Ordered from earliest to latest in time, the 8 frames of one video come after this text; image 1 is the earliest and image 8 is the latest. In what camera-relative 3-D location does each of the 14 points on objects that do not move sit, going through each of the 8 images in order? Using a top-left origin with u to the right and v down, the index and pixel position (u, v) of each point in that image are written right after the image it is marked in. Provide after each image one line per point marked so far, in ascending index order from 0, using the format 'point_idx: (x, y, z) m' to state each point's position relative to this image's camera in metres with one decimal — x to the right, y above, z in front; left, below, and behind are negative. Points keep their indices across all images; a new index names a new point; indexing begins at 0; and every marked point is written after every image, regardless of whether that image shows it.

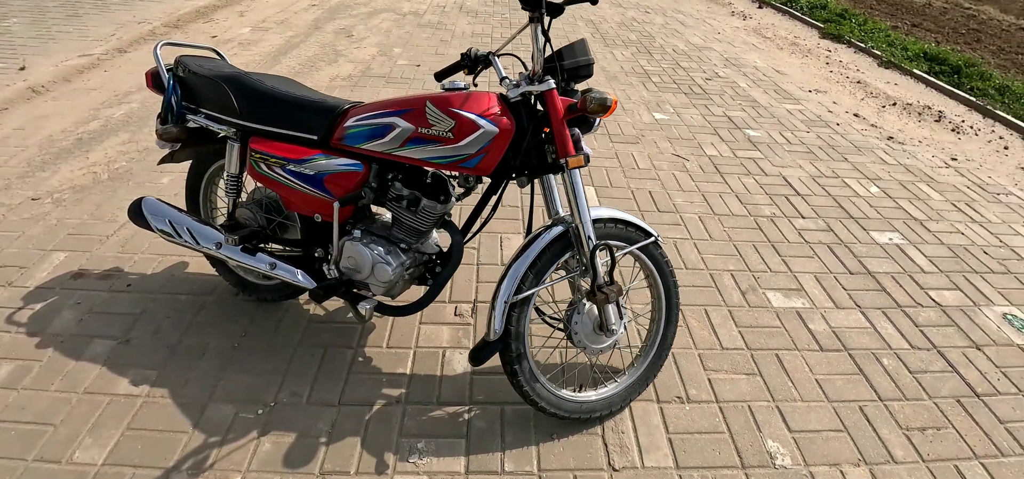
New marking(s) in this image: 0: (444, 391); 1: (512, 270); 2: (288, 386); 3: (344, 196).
0: (-0.3, -0.7, +2.0) m
1: (0.0, -0.1, +1.7) m
2: (-1.0, -0.6, +2.0) m
3: (-0.6, +0.2, +1.7) m
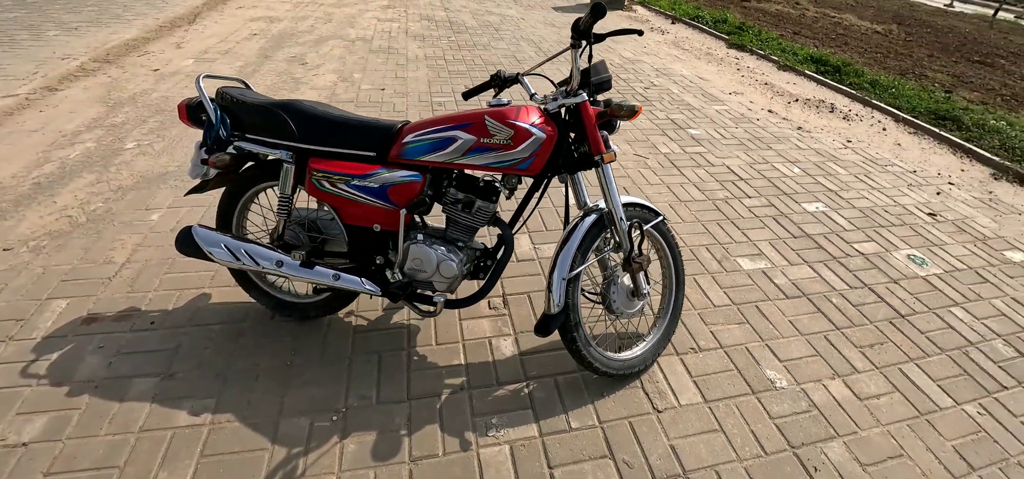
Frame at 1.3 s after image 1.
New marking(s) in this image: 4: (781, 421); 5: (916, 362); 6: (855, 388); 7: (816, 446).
0: (-0.1, -0.6, +2.2) m
1: (+0.2, -0.1, +2.0) m
2: (-0.7, -0.7, +2.1) m
3: (-0.4, +0.1, +1.9) m
4: (+1.3, -0.9, +2.2) m
5: (+2.2, -0.7, +2.5) m
6: (+1.8, -0.8, +2.4) m
7: (+1.4, -0.9, +2.1) m
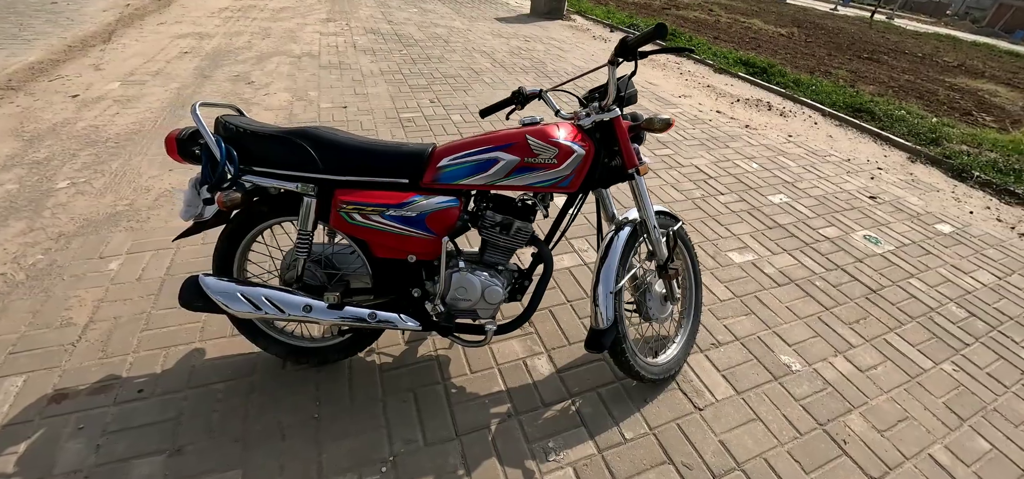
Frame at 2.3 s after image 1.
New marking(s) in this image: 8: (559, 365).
0: (+0.1, -0.7, +2.2) m
1: (+0.4, -0.1, +2.0) m
2: (-0.5, -0.8, +2.0) m
3: (-0.3, 0.0, +1.8) m
4: (+1.5, -0.8, +2.3) m
5: (+2.3, -0.6, +2.8) m
6: (+1.9, -0.7, +2.6) m
7: (+1.6, -0.9, +2.3) m
8: (+0.2, -0.6, +2.3) m
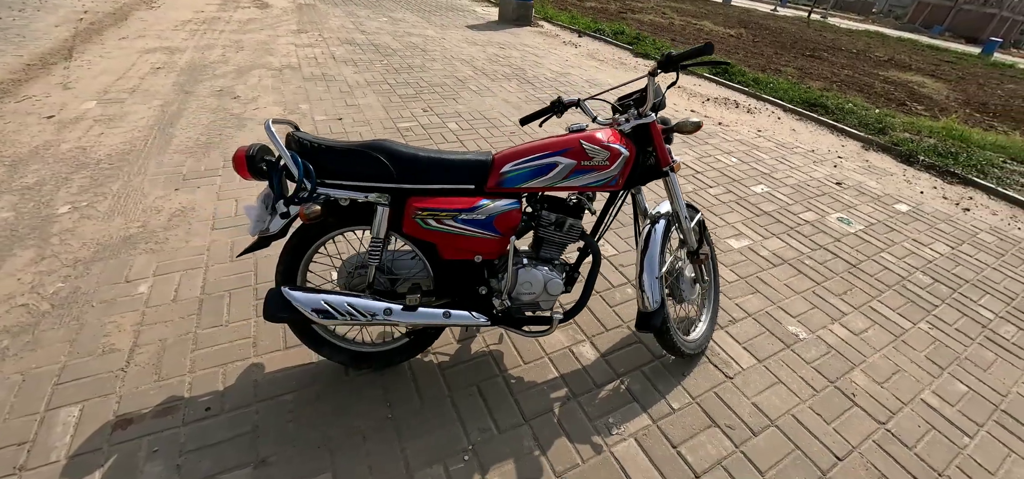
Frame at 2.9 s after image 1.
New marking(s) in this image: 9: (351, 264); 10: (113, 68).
0: (+0.4, -0.7, +2.4) m
1: (+0.7, -0.1, +2.2) m
2: (-0.2, -0.8, +2.1) m
3: (0.0, 0.0, +2.0) m
4: (+1.7, -0.7, +2.7) m
5: (+2.5, -0.4, +3.2) m
6: (+2.2, -0.6, +2.9) m
7: (+1.9, -0.8, +2.6) m
8: (+0.5, -0.6, +2.5) m
9: (-0.8, -0.1, +2.1) m
10: (-4.2, +1.8, +4.9) m
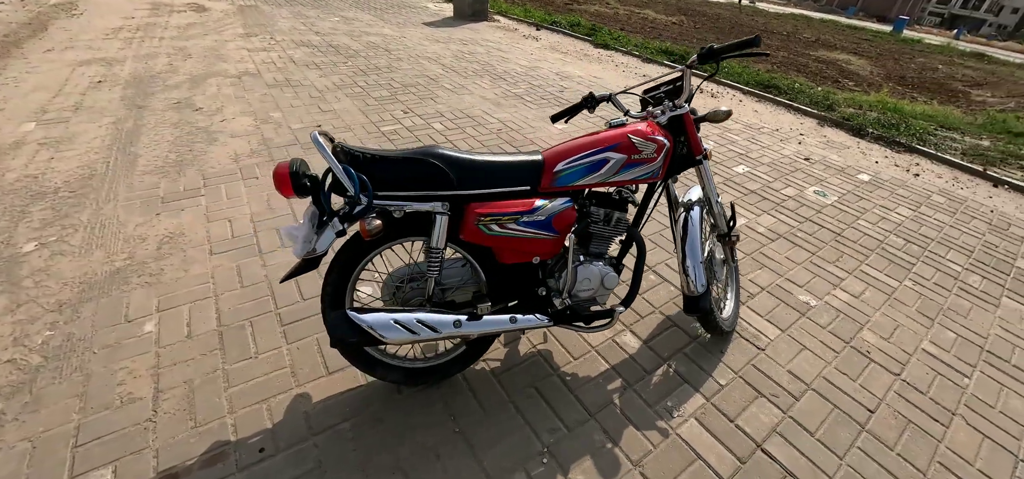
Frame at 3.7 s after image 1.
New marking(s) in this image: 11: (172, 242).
0: (+0.7, -0.7, +2.4) m
1: (+0.9, 0.0, +2.3) m
2: (+0.1, -0.8, +2.1) m
3: (+0.2, 0.0, +2.0) m
4: (+2.0, -0.6, +2.9) m
5: (+2.6, -0.2, +3.5) m
6: (+2.3, -0.4, +3.2) m
7: (+2.1, -0.6, +2.8) m
8: (+0.7, -0.5, +2.6) m
9: (-0.5, -0.1, +2.0) m
10: (-4.4, +1.5, +4.4) m
11: (-2.1, 0.0, +2.9) m
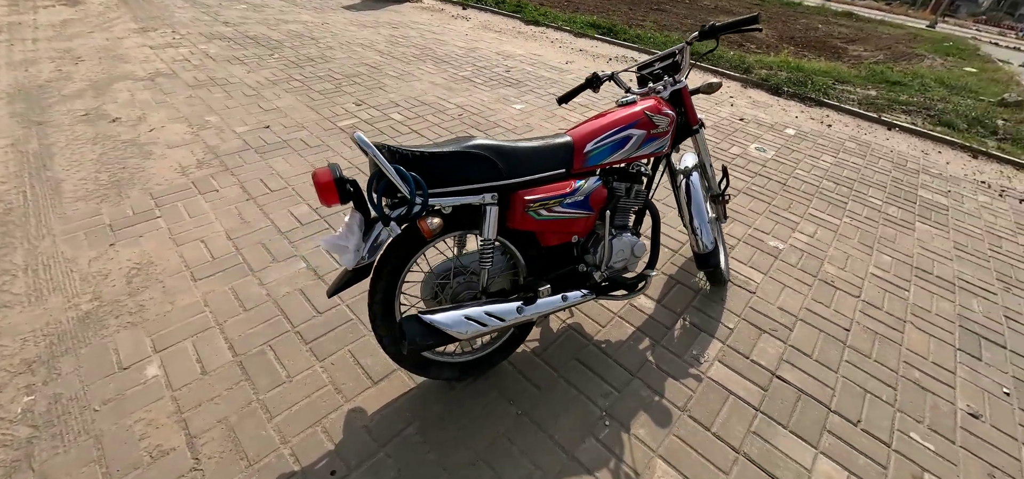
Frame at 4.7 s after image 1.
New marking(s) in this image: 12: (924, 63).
0: (+0.8, -0.5, +2.6) m
1: (+1.0, +0.2, +2.5) m
2: (+0.4, -0.7, +2.2) m
3: (+0.4, +0.1, +2.1) m
4: (+2.0, -0.2, +3.2) m
5: (+2.5, +0.3, +3.9) m
6: (+2.3, +0.1, +3.6) m
7: (+2.2, -0.2, +3.3) m
8: (+0.8, -0.3, +2.8) m
9: (-0.3, -0.1, +2.0) m
10: (-4.8, +1.0, +3.6) m
11: (-2.1, -0.2, +2.6) m
12: (+7.7, +3.3, +8.8) m
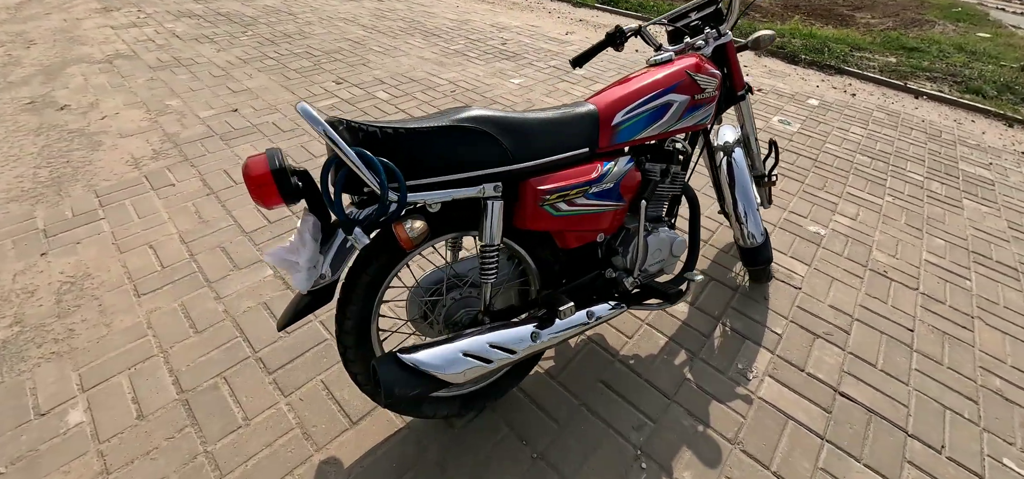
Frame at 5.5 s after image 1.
0: (+0.9, -0.4, +2.2) m
1: (+1.0, +0.2, +2.0) m
2: (+0.4, -0.7, +1.8) m
3: (+0.4, +0.2, +1.6) m
4: (+2.0, -0.1, +2.8) m
5: (+2.5, +0.4, +3.5) m
6: (+2.3, +0.2, +3.2) m
7: (+2.2, -0.1, +2.8) m
8: (+0.9, -0.3, +2.3) m
9: (-0.3, -0.2, +1.5) m
10: (-4.8, +1.0, +3.1) m
11: (-2.0, -0.2, +2.2) m
12: (+7.6, +3.8, +8.3) m
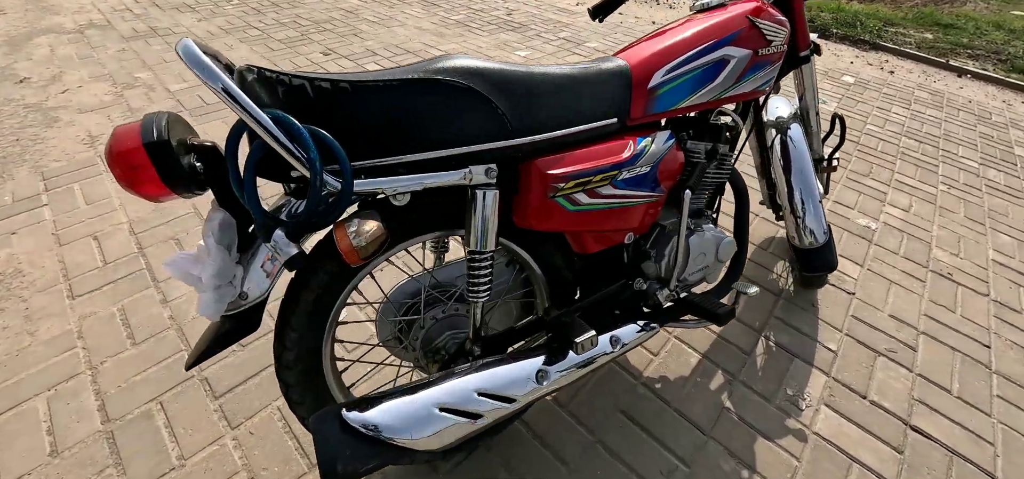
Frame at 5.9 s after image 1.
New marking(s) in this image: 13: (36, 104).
0: (+0.9, -0.4, +1.8) m
1: (+1.0, +0.2, +1.6) m
2: (+0.4, -0.7, +1.4) m
3: (+0.4, +0.1, +1.3) m
4: (+2.0, -0.1, +2.4) m
5: (+2.6, +0.5, +3.1) m
6: (+2.3, +0.2, +2.8) m
7: (+2.2, -0.1, +2.4) m
8: (+0.9, -0.3, +2.0) m
9: (-0.3, -0.2, +1.2) m
10: (-4.7, +1.0, +2.8) m
11: (-2.0, -0.2, +1.8) m
12: (+7.8, +3.9, +7.7) m
13: (-3.3, +0.9, +3.2) m
